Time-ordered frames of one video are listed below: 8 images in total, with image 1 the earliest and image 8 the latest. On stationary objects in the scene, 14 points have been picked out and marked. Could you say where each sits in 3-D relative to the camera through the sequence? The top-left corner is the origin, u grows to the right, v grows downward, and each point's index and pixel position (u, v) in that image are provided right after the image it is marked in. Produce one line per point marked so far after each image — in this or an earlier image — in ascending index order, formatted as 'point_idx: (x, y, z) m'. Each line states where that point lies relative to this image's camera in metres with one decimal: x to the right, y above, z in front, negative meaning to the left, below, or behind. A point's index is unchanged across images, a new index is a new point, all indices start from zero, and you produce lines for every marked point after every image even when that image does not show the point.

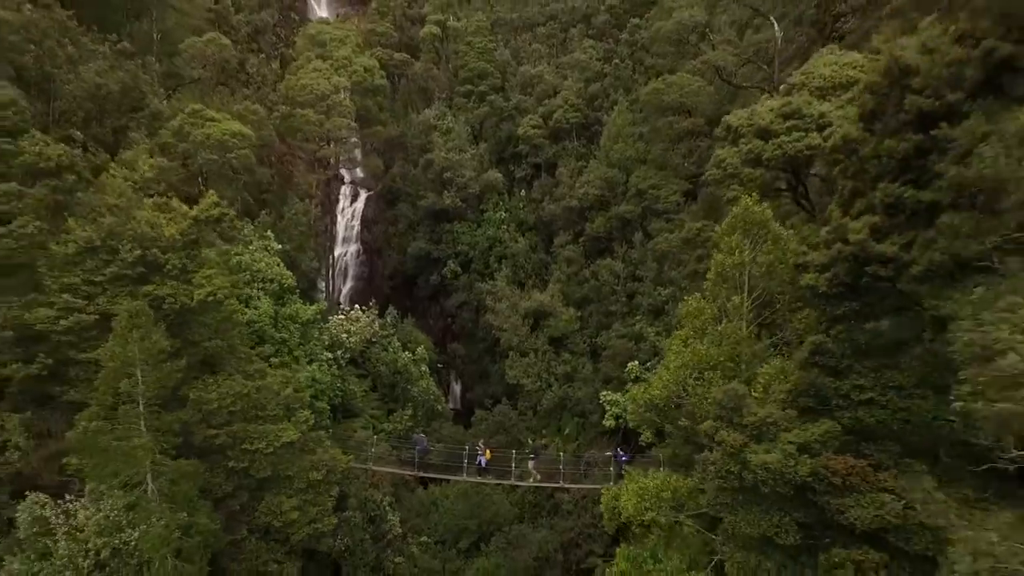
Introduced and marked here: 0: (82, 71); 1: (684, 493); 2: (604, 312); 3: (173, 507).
0: (-8.0, +4.3, +12.7) m
1: (+1.4, -2.0, +7.2) m
2: (+2.4, -0.6, +18.0) m
3: (-3.5, -2.3, +7.1) m
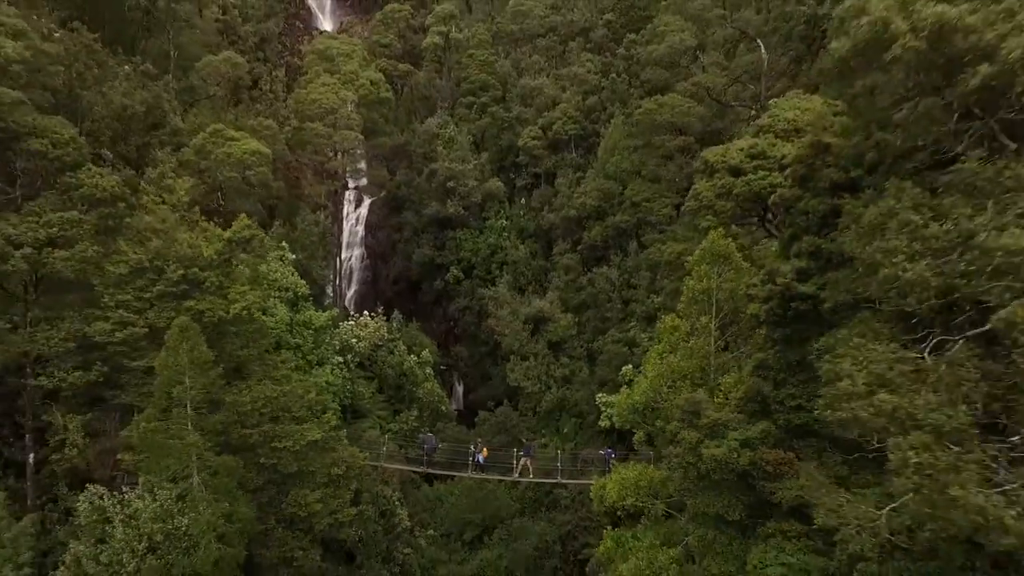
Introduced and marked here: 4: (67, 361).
0: (-8.0, +4.1, +13.7) m
1: (+1.4, -2.2, +8.1) m
2: (+2.5, -0.8, +18.9) m
3: (-3.5, -2.5, +8.0) m
4: (-5.2, -0.9, +7.9) m
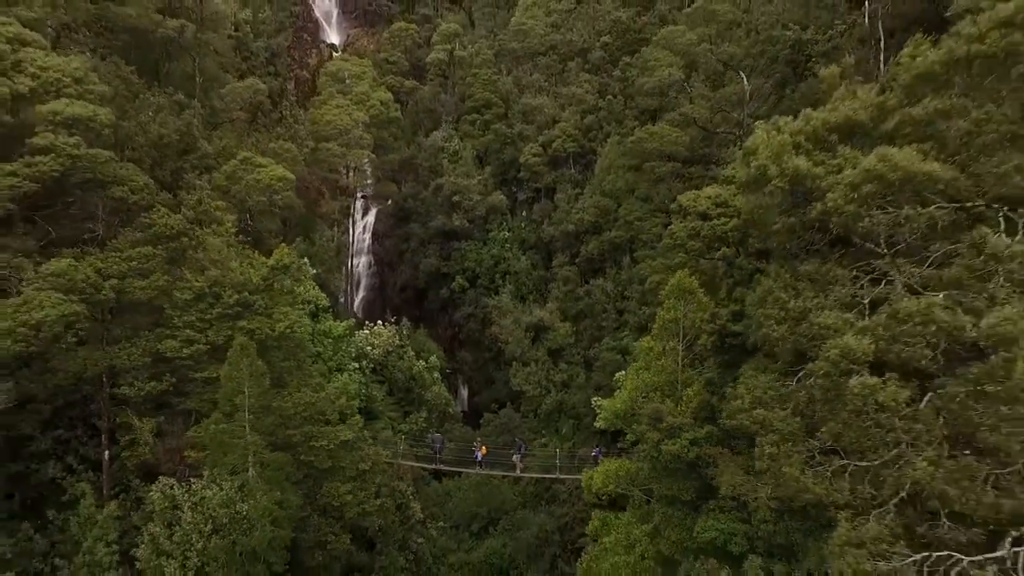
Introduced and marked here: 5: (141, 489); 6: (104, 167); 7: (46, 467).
0: (-7.9, +3.8, +15.1) m
1: (+1.5, -2.6, +9.6) m
2: (+2.5, -1.2, +20.4) m
3: (-3.4, -2.8, +9.5) m
4: (-5.1, -1.2, +9.4) m
5: (-5.4, -2.8, +9.2) m
6: (-5.4, +1.6, +9.0) m
7: (-6.6, -2.4, +9.1) m
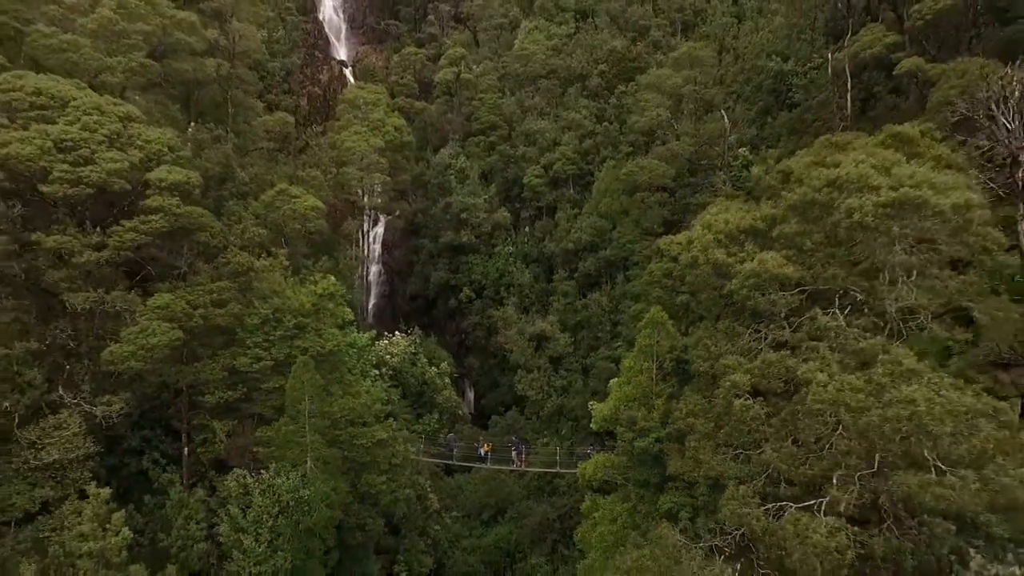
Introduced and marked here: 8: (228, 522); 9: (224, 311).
0: (-7.8, +3.4, +17.3) m
1: (+1.7, -3.0, +11.7) m
2: (+2.7, -1.6, +22.5) m
3: (-3.3, -3.3, +11.6) m
4: (-4.9, -1.6, +11.5) m
5: (-5.3, -3.3, +11.3) m
6: (-5.2, +1.1, +11.1) m
7: (-6.4, -2.9, +11.3) m
8: (-4.5, -3.7, +10.6) m
9: (-4.9, -0.4, +11.4) m
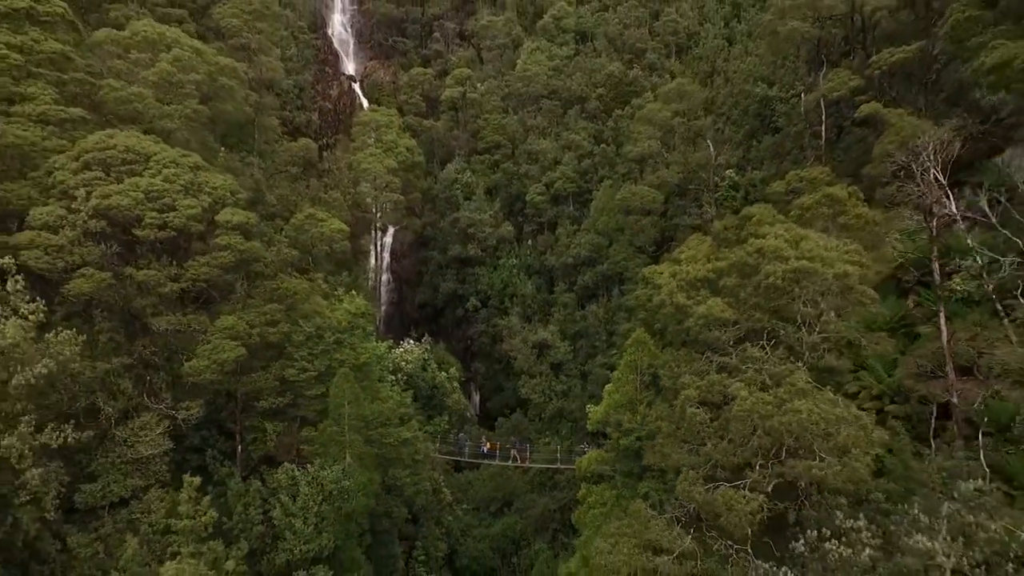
0: (-7.6, +2.9, +19.3) m
1: (+1.8, -3.5, +13.7) m
2: (+2.9, -2.1, +24.5) m
3: (-3.1, -3.7, +13.6) m
4: (-4.8, -2.1, +13.5) m
5: (-5.1, -3.7, +13.4) m
6: (-5.1, +0.7, +13.2) m
7: (-6.3, -3.3, +13.3) m
8: (-4.3, -4.1, +12.6) m
9: (-4.7, -0.8, +13.4) m
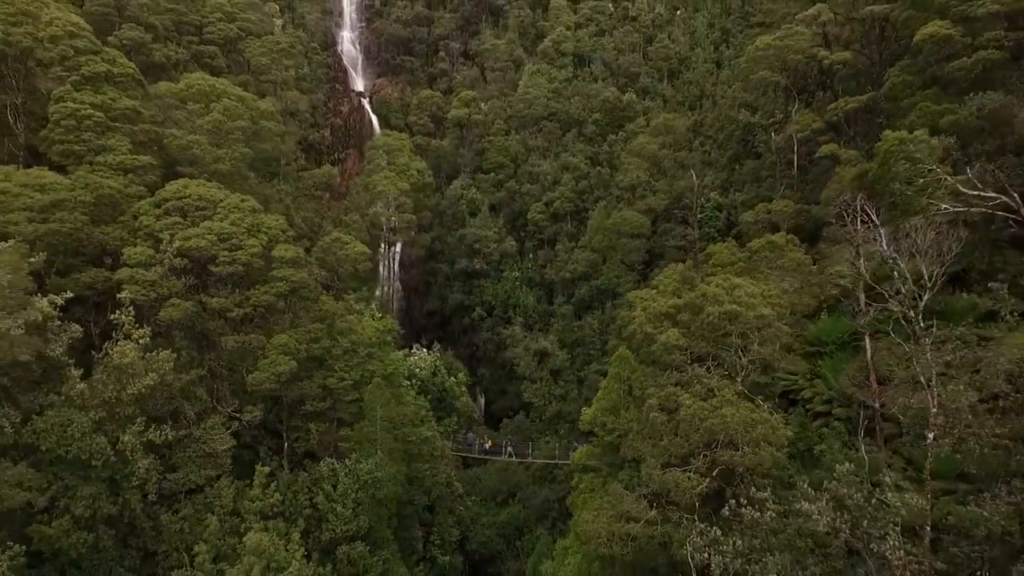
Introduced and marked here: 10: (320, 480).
0: (-7.5, +2.4, +21.8) m
1: (+1.9, -4.0, +16.2) m
2: (+3.0, -2.6, +27.0) m
3: (-3.0, -4.2, +16.1) m
4: (-4.7, -2.6, +16.1) m
5: (-5.0, -4.2, +15.9) m
6: (-4.9, +0.2, +15.7) m
7: (-6.1, -3.8, +15.8) m
8: (-4.2, -4.6, +15.1) m
9: (-4.6, -1.4, +15.9) m
10: (-4.4, -4.4, +15.3) m
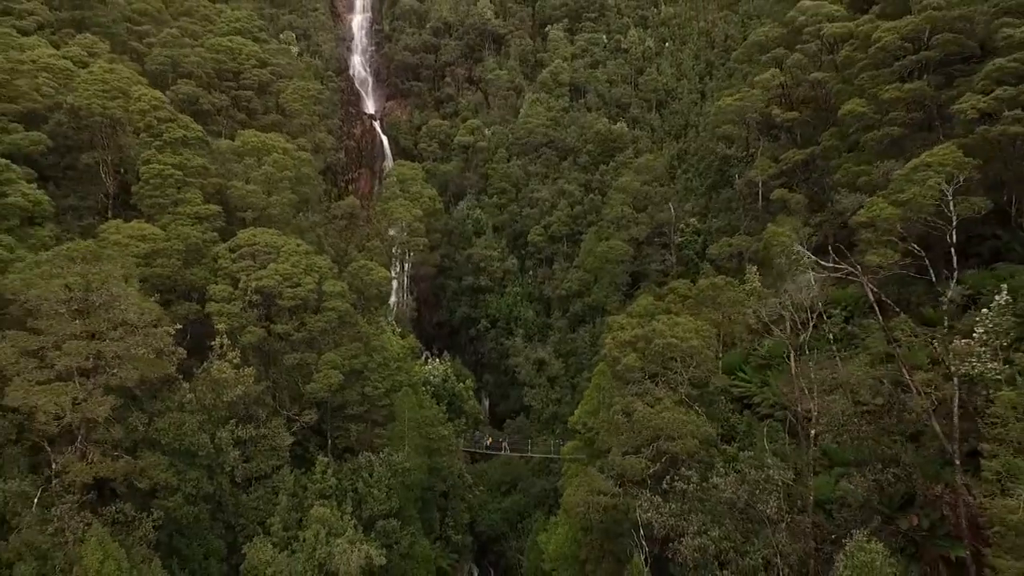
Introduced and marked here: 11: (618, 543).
0: (-7.4, +1.6, +25.6) m
1: (+2.0, -4.7, +20.0) m
2: (+3.1, -3.4, +30.8) m
3: (-2.9, -5.0, +19.9) m
4: (-4.6, -3.4, +19.8) m
5: (-4.9, -5.0, +19.6) m
6: (-4.9, -0.6, +19.4) m
7: (-6.1, -4.6, +19.6) m
8: (-4.1, -5.4, +18.9) m
9: (-4.5, -2.1, +19.7) m
10: (-4.3, -5.1, +19.0) m
11: (+2.6, -6.2, +16.5) m
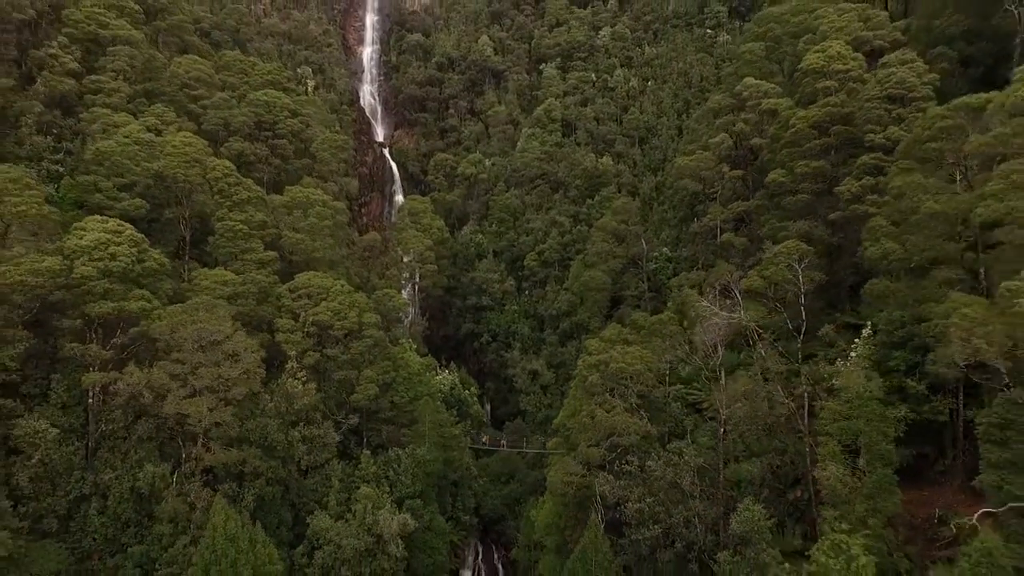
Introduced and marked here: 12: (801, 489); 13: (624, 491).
0: (-7.5, +0.5, +30.9) m
1: (+1.9, -5.9, +25.3) m
2: (+3.0, -4.5, +36.1) m
3: (-3.0, -6.1, +25.2) m
4: (-4.7, -4.5, +25.1) m
5: (-5.0, -6.1, +24.9) m
6: (-5.0, -1.7, +24.8) m
7: (-6.2, -5.7, +24.9) m
8: (-4.2, -6.5, +24.2) m
9: (-4.6, -3.3, +25.0) m
10: (-4.4, -6.3, +24.3) m
11: (+2.5, -7.3, +21.8) m
12: (+7.7, -5.4, +18.0) m
13: (+3.3, -5.8, +19.3) m
